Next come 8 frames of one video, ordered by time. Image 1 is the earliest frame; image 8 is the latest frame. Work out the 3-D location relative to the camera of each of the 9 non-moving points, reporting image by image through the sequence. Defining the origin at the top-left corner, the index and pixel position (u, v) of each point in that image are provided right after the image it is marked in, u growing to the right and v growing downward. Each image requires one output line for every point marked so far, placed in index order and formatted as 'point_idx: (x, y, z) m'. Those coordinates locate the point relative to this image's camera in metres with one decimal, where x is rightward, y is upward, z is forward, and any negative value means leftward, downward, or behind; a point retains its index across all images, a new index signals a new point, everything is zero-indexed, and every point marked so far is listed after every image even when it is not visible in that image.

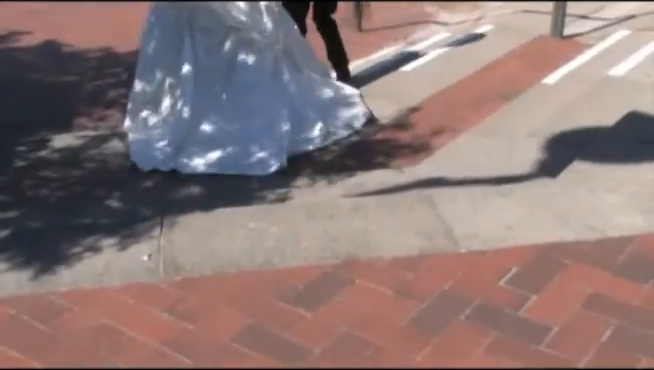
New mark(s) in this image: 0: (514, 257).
0: (+1.4, -0.5, +7.0) m
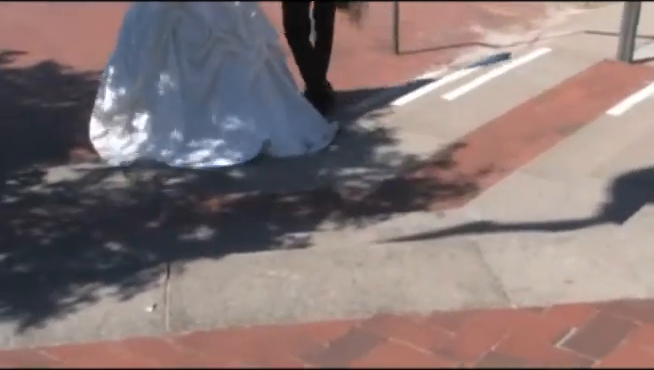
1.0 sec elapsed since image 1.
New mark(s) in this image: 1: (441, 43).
0: (+1.6, -0.8, +5.8) m
1: (+1.3, +1.7, +9.9) m
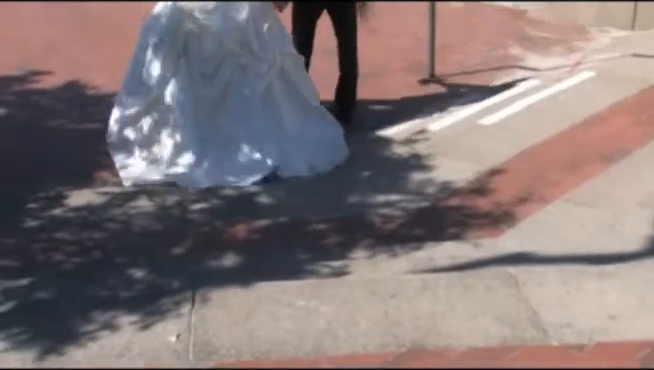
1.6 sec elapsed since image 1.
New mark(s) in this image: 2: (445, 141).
0: (+1.8, -1.0, +5.5) m
1: (+1.7, +1.4, +9.6) m
2: (+1.0, +0.4, +7.9) m
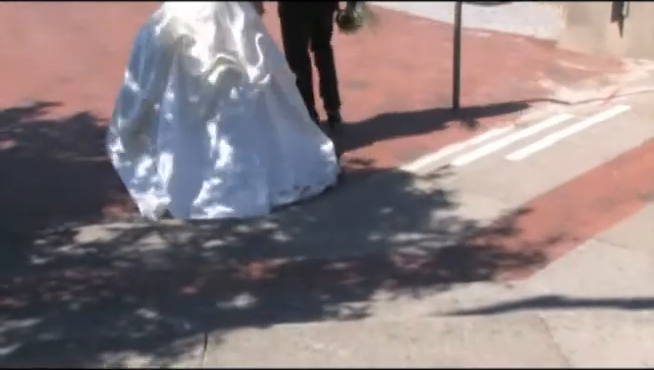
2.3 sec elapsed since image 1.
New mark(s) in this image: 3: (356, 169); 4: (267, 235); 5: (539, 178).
0: (+1.9, -1.3, +5.0) m
1: (+1.9, +1.0, +9.3) m
2: (+1.2, +0.1, +7.6) m
3: (+0.2, +0.1, +7.5) m
4: (-0.5, -0.4, +6.9) m
5: (+1.8, +0.1, +7.6) m
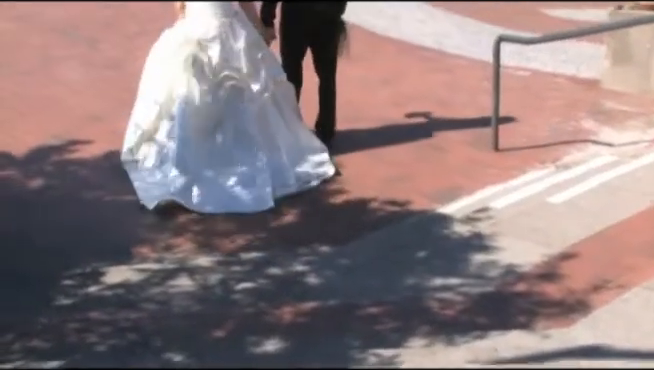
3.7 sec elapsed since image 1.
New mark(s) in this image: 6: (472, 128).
0: (+2.0, -1.5, +4.7) m
1: (+2.2, +0.6, +9.0) m
2: (+1.5, -0.3, +7.3) m
3: (+0.5, -0.2, +7.3) m
4: (-0.2, -0.7, +6.7) m
5: (+2.1, -0.3, +7.3) m
6: (+1.4, +0.6, +8.6) m
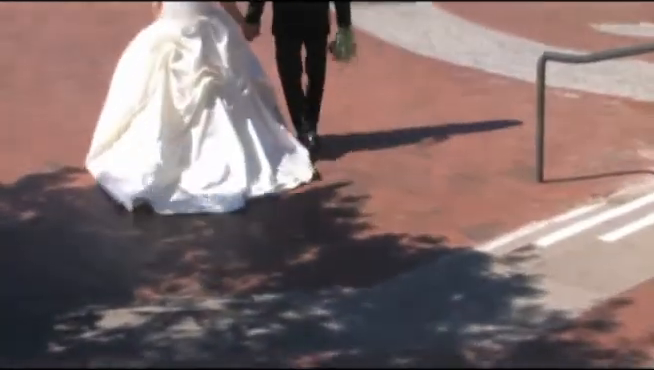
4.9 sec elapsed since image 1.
0: (+2.1, -1.7, +3.9) m
1: (+2.5, +0.3, +8.2) m
2: (+1.6, -0.5, +6.5) m
3: (+0.7, -0.5, +6.6) m
4: (-0.1, -0.9, +6.0) m
5: (+2.2, -0.5, +6.5) m
6: (+1.6, +0.3, +7.8) m
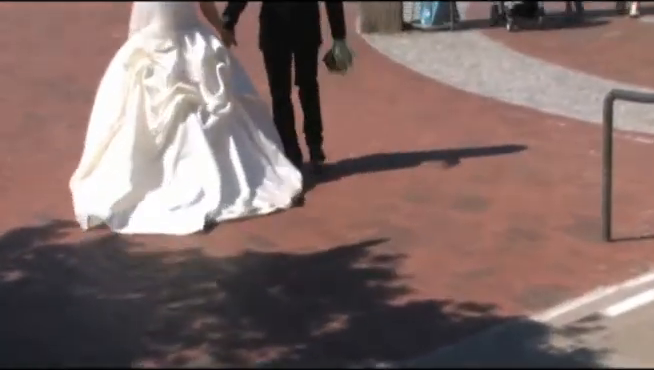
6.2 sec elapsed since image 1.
0: (+2.2, -1.9, +2.8) m
1: (+2.7, -0.2, +7.3) m
2: (+1.8, -0.9, +5.6) m
3: (+0.9, -0.8, +5.7) m
4: (+0.1, -1.2, +5.1) m
5: (+2.4, -0.9, +5.5) m
6: (+1.9, -0.2, +6.9) m
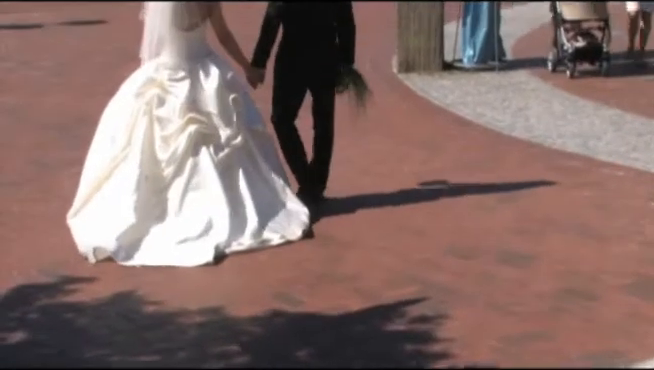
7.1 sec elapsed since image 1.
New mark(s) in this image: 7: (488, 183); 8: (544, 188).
0: (+2.3, -2.1, +2.2) m
1: (+3.0, -0.6, +6.7) m
2: (+2.0, -1.2, +5.0) m
3: (+1.1, -1.1, +5.1) m
4: (+0.3, -1.5, +4.6) m
5: (+2.6, -1.2, +4.9) m
6: (+2.1, -0.5, +6.4) m
7: (+1.4, 0.0, +8.0) m
8: (+1.8, 0.0, +7.9) m
